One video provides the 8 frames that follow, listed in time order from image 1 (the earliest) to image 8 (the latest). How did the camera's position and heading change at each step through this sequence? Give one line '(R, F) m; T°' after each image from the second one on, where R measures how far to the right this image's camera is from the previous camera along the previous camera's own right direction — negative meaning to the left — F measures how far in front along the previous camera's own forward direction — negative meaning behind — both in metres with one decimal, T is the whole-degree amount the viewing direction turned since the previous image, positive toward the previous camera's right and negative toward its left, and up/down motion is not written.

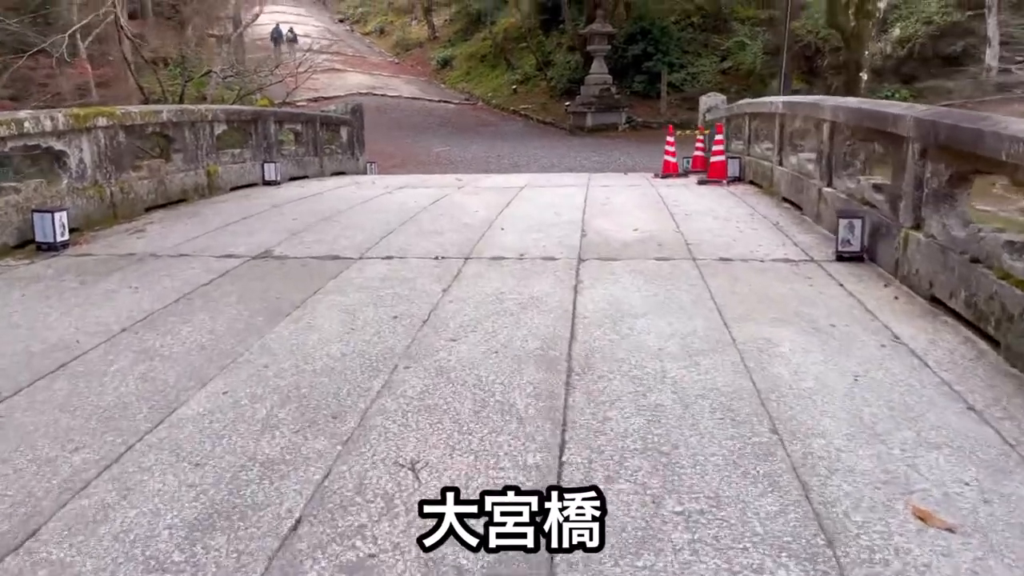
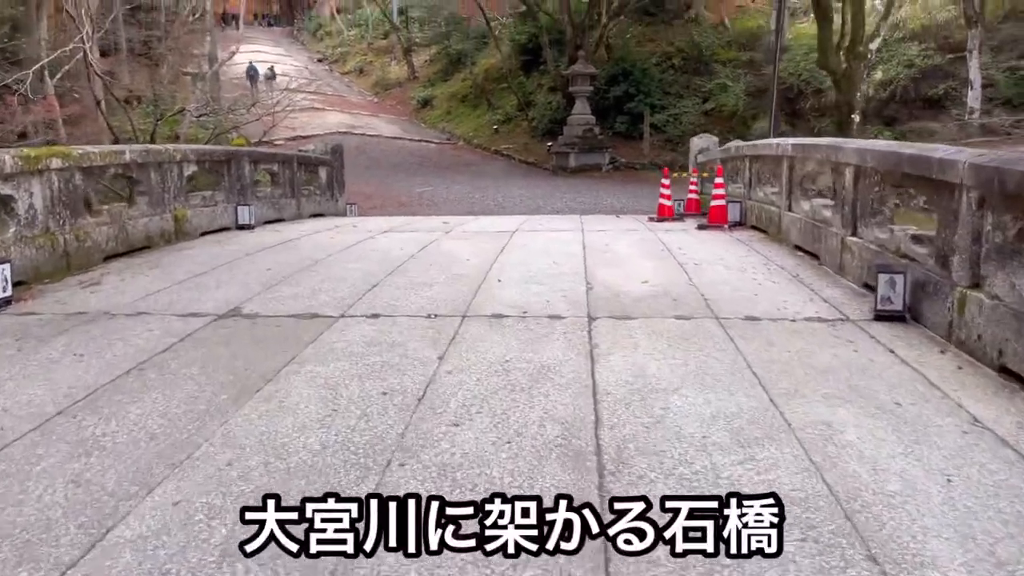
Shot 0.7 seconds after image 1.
(-0.1, +0.4) m; +2°
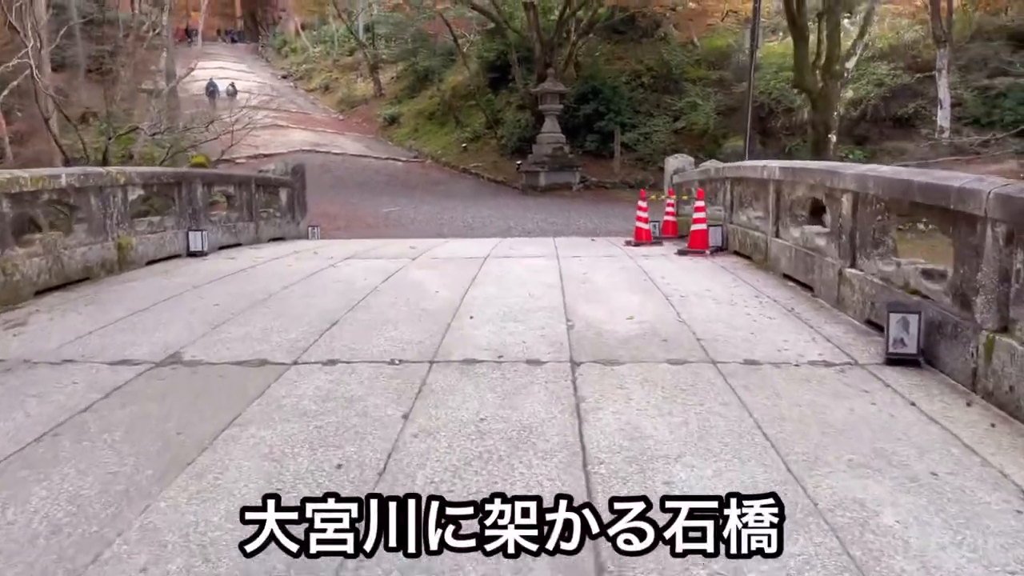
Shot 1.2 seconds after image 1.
(0.0, +0.4) m; +2°
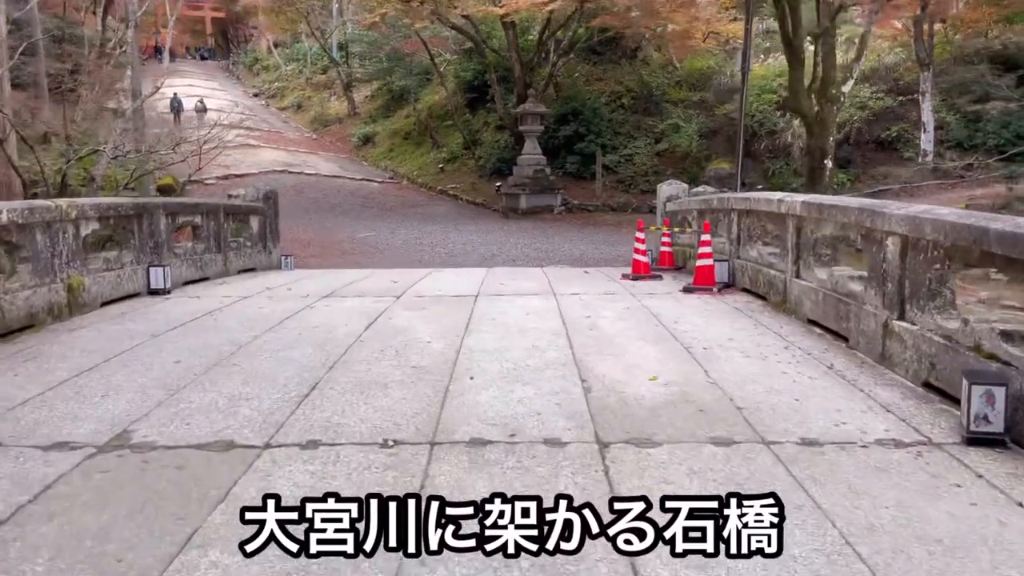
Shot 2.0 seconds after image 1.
(-0.1, +0.5) m; +2°
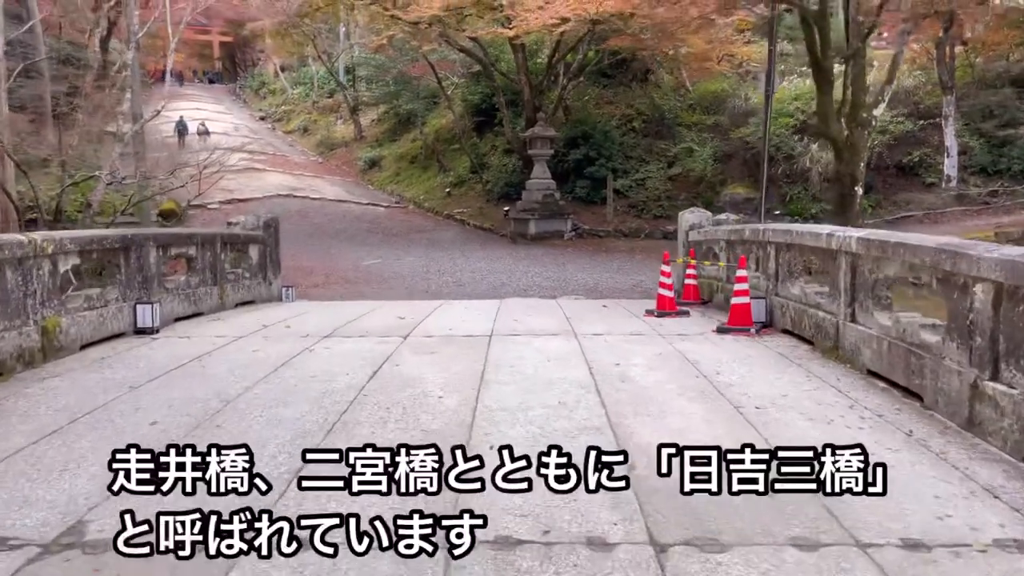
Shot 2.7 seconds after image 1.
(-0.1, +0.5) m; 0°
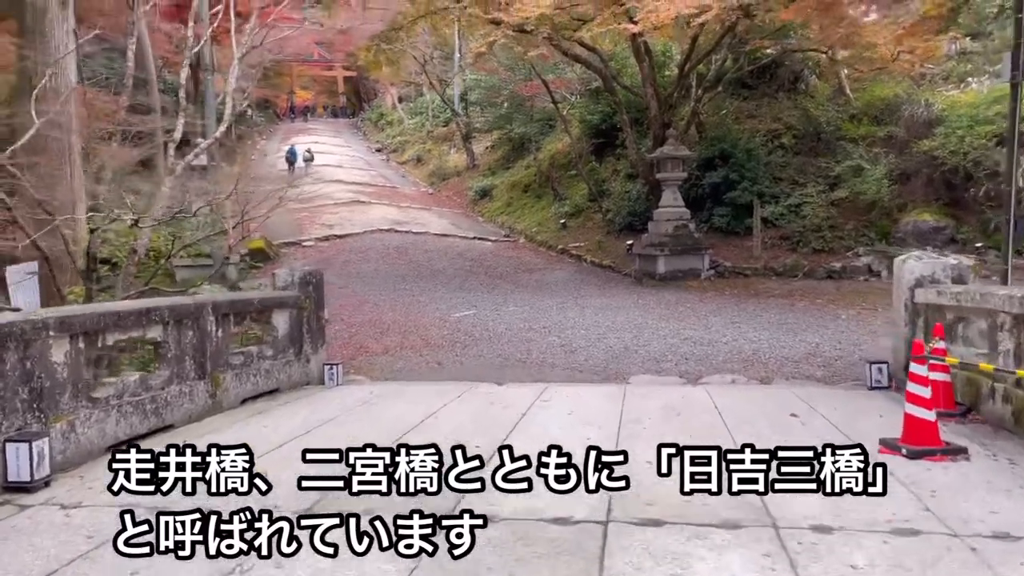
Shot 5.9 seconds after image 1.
(0.0, +2.5) m; -9°
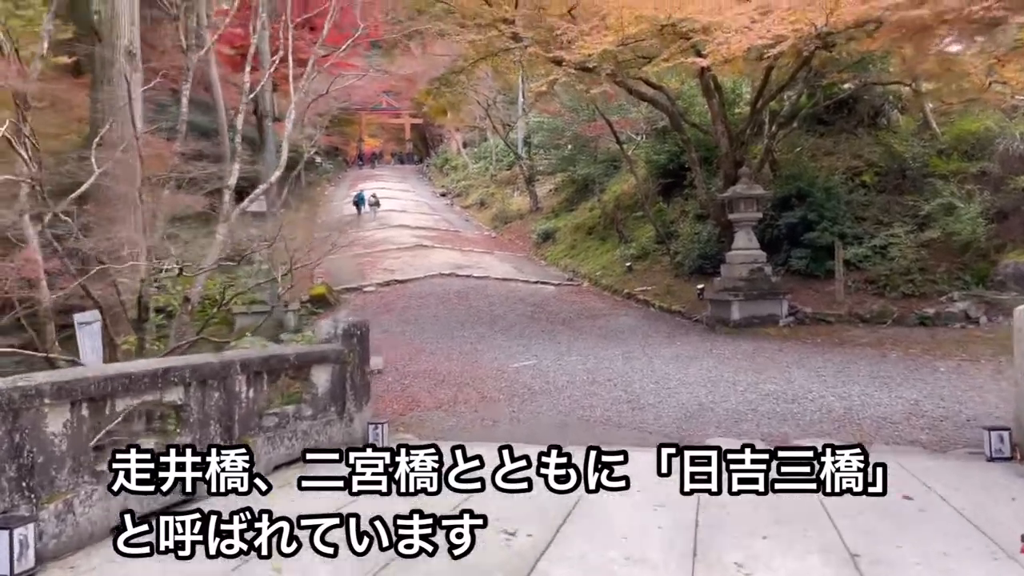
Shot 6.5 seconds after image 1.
(0.0, +0.5) m; -5°
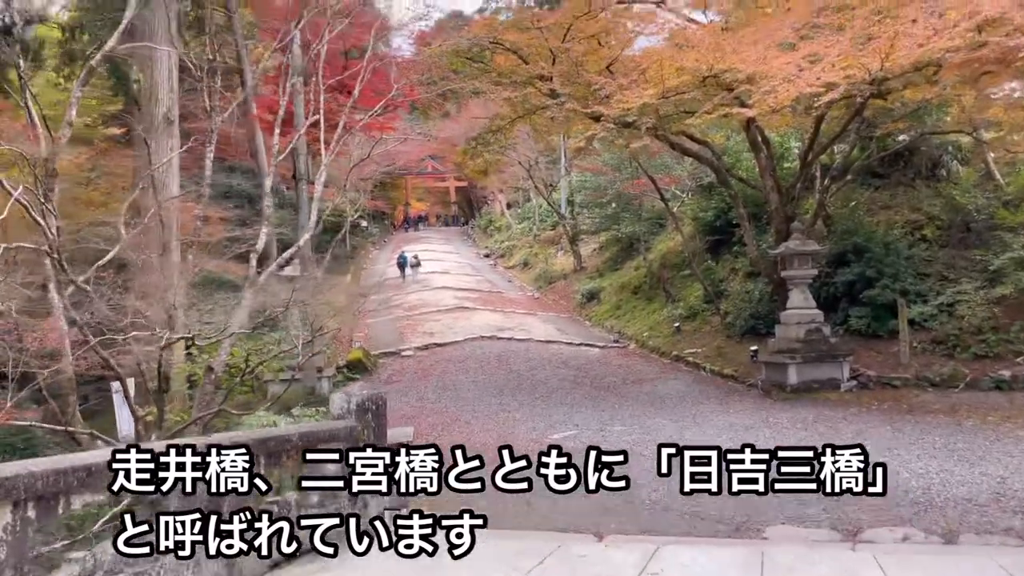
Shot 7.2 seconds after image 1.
(+0.1, +0.5) m; -4°
